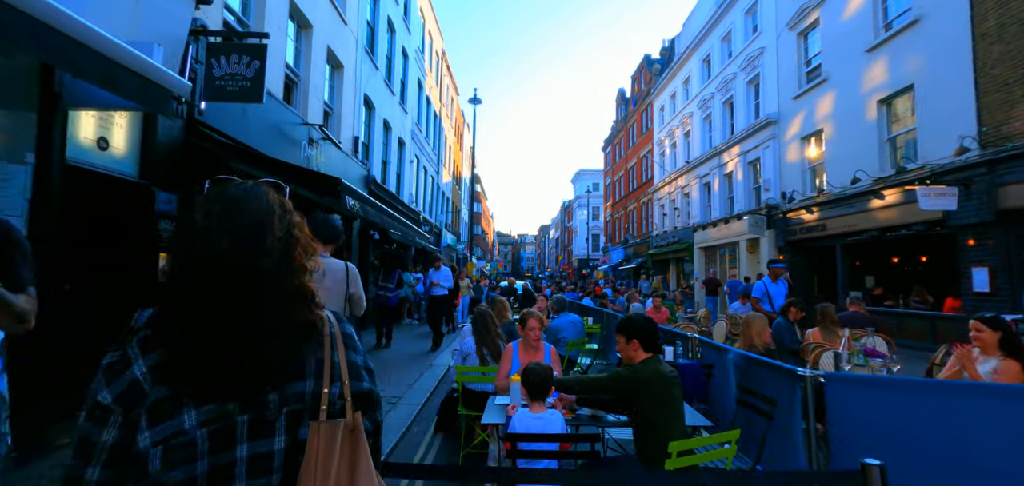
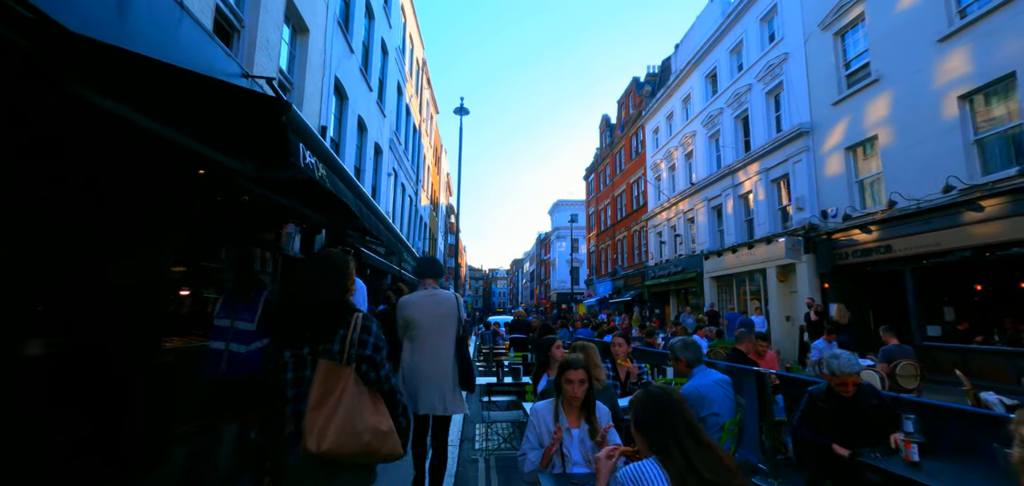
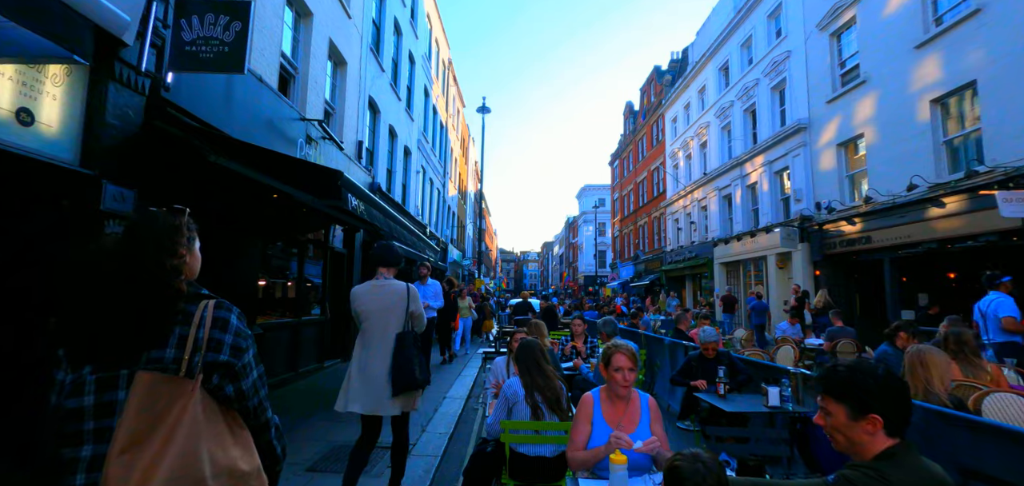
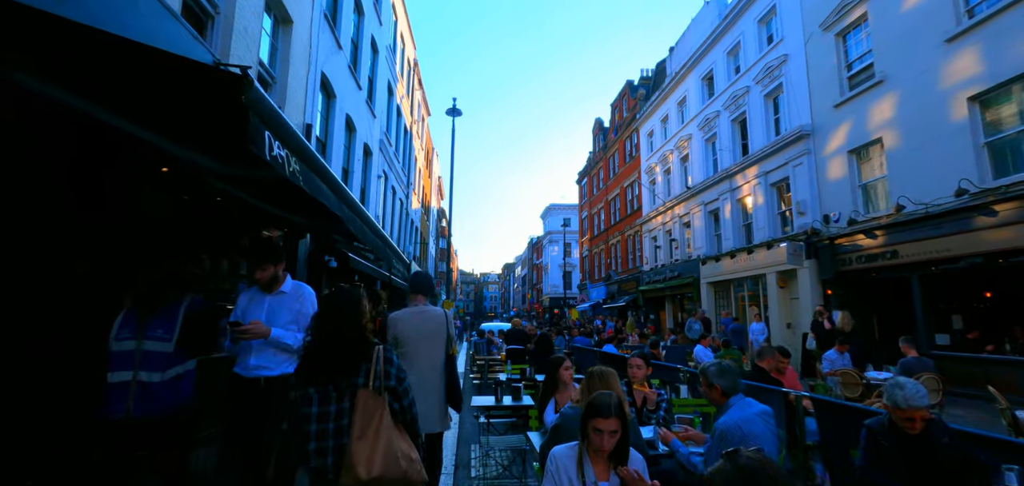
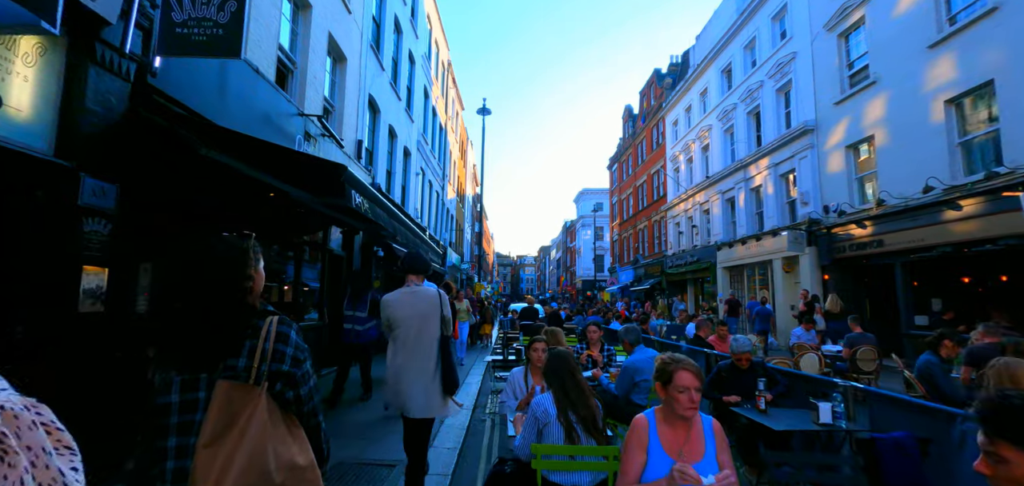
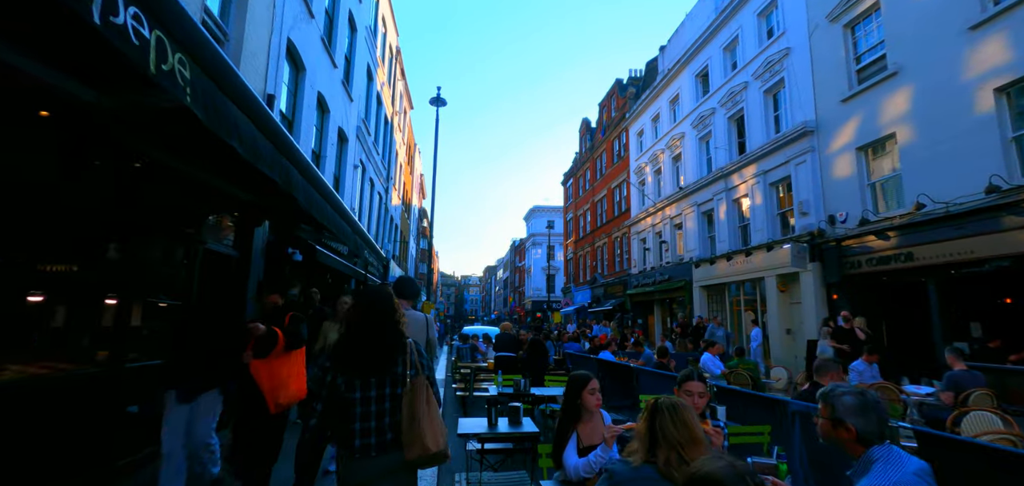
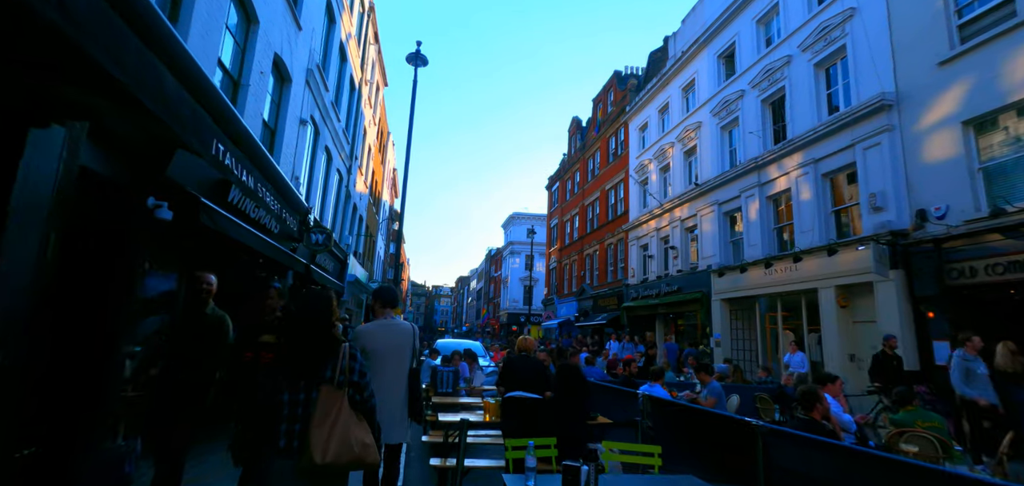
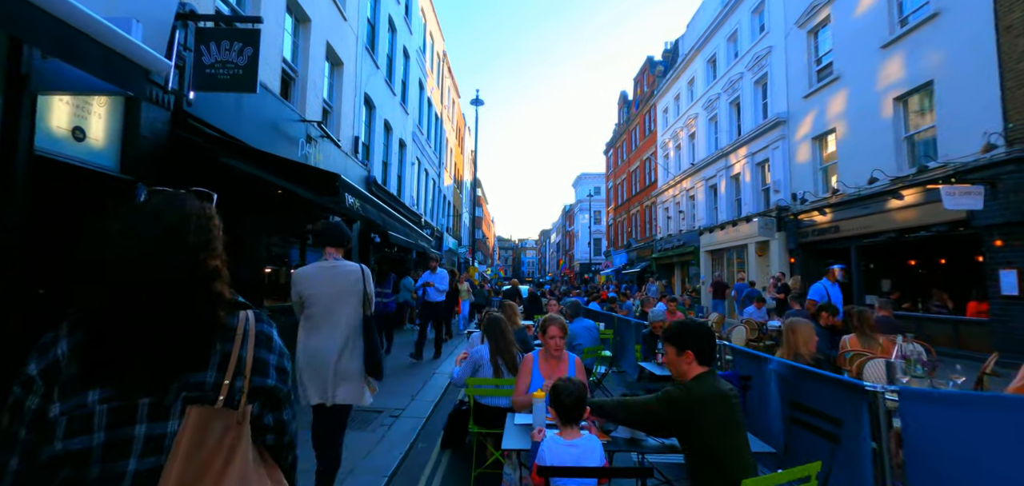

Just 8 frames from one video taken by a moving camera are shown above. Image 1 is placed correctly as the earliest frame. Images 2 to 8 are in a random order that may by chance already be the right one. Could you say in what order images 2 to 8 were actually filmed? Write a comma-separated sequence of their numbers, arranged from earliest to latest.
8, 3, 5, 2, 4, 6, 7
